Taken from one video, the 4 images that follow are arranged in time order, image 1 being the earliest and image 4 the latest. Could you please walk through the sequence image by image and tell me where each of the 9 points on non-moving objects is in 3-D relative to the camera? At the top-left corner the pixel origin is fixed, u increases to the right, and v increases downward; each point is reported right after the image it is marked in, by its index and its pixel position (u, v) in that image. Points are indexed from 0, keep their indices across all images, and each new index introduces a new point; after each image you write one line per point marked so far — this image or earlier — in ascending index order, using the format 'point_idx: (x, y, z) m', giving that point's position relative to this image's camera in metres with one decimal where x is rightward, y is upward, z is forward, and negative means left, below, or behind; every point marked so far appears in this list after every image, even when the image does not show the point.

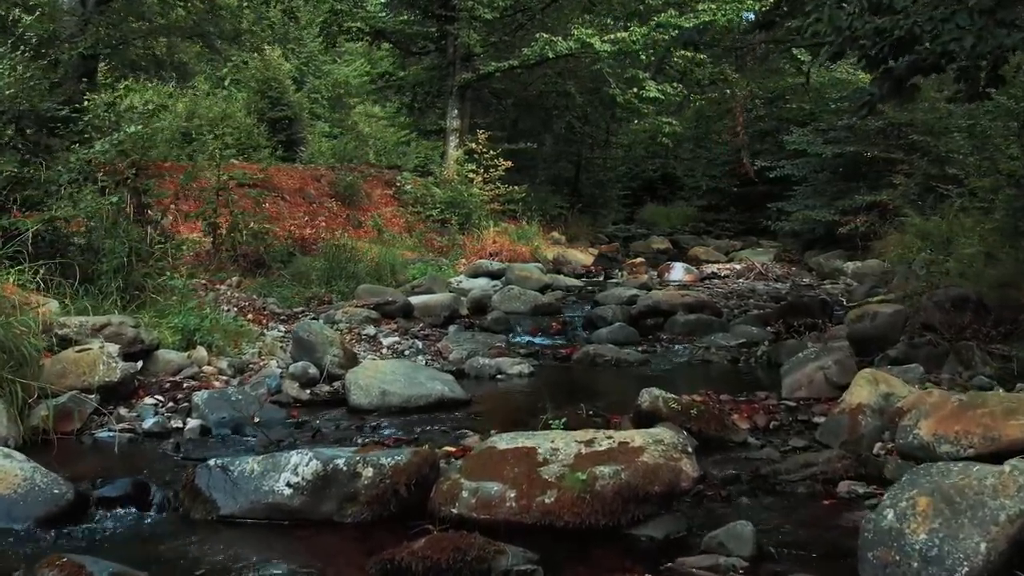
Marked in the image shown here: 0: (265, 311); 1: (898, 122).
0: (-2.9, -0.3, +9.1) m
1: (+8.2, +3.5, +16.6) m
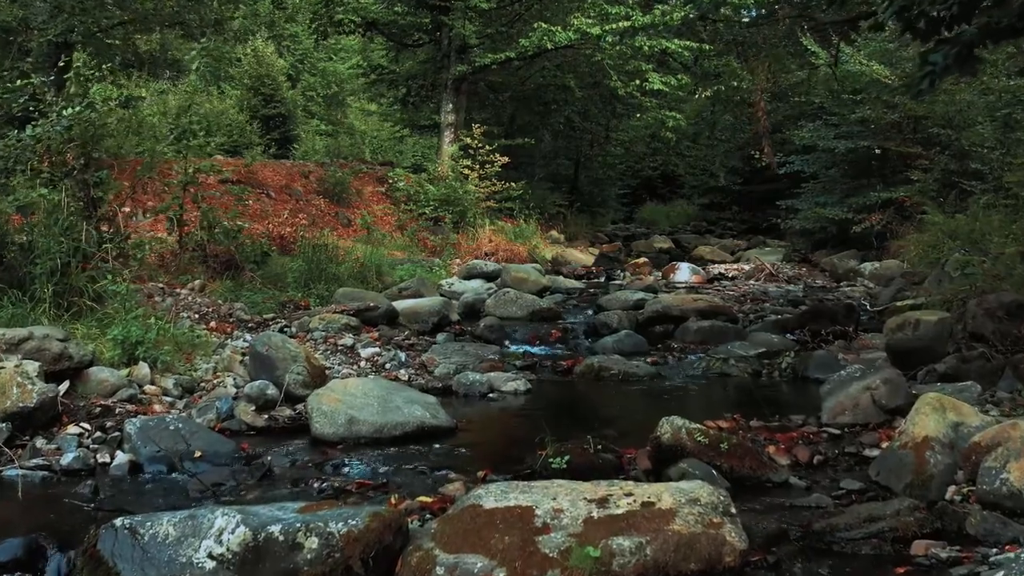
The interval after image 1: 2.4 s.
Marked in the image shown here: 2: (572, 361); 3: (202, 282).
0: (-3.0, -0.3, +8.2) m
1: (+8.1, +3.5, +15.6) m
2: (+0.6, -0.8, +8.0) m
3: (-3.6, +0.1, +9.0) m
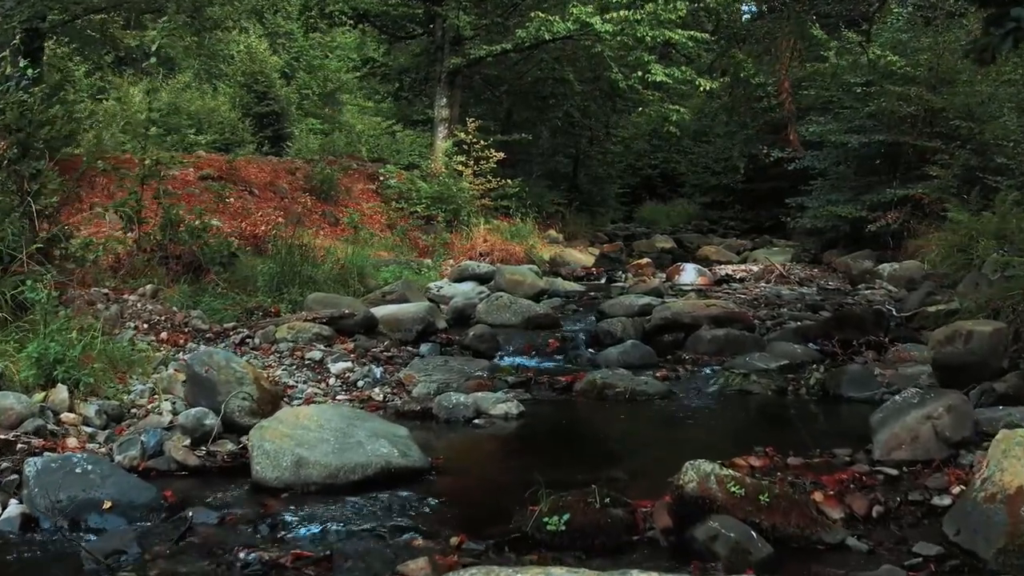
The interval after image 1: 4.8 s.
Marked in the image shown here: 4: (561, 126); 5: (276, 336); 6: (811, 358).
0: (-3.0, -0.4, +7.2) m
1: (+8.0, +3.4, +14.7) m
2: (+0.5, -0.8, +7.1) m
3: (-3.7, 0.0, +8.0) m
4: (+1.2, +4.1, +19.4) m
5: (-2.2, -0.5, +7.3) m
6: (+3.0, -0.7, +7.7) m
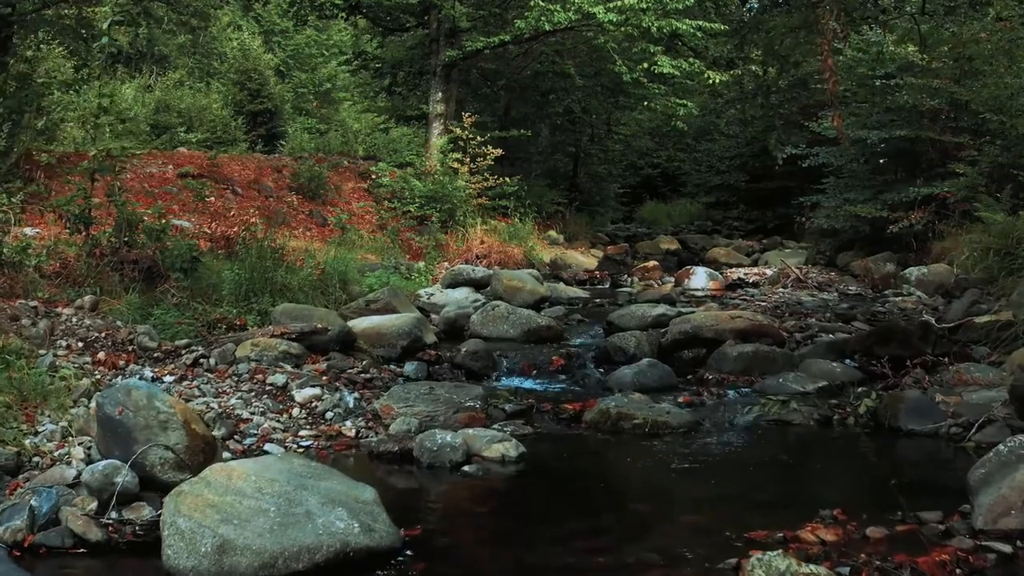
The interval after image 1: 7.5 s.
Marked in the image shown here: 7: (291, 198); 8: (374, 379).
0: (-3.1, -0.5, +6.2) m
1: (+8.0, +3.3, +13.7) m
2: (+0.5, -0.9, +6.1) m
3: (-3.7, -0.1, +7.0) m
4: (+1.2, +4.0, +18.4) m
5: (-2.2, -0.5, +6.3) m
6: (+3.0, -0.8, +6.7) m
7: (-3.9, +1.6, +13.3) m
8: (-1.1, -0.7, +6.3) m
